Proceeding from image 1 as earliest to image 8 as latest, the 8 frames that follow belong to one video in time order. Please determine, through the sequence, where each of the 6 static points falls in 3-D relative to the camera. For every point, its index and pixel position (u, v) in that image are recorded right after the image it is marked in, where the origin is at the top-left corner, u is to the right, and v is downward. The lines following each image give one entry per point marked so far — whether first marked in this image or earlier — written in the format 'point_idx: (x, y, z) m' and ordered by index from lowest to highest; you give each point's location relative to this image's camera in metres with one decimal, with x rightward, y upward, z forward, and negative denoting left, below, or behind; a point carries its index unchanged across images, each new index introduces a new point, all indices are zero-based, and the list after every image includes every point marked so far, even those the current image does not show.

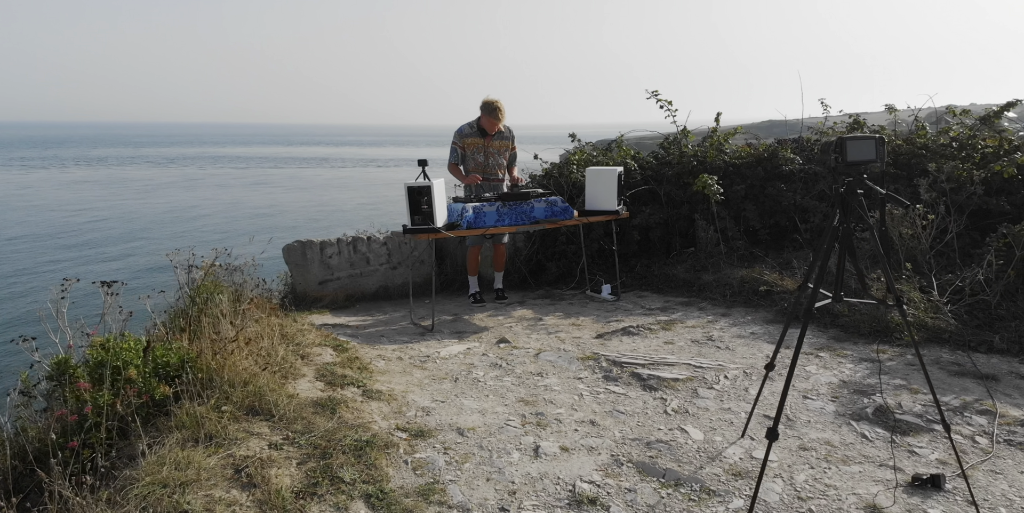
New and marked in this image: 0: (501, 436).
0: (0.0, -0.9, +3.0) m
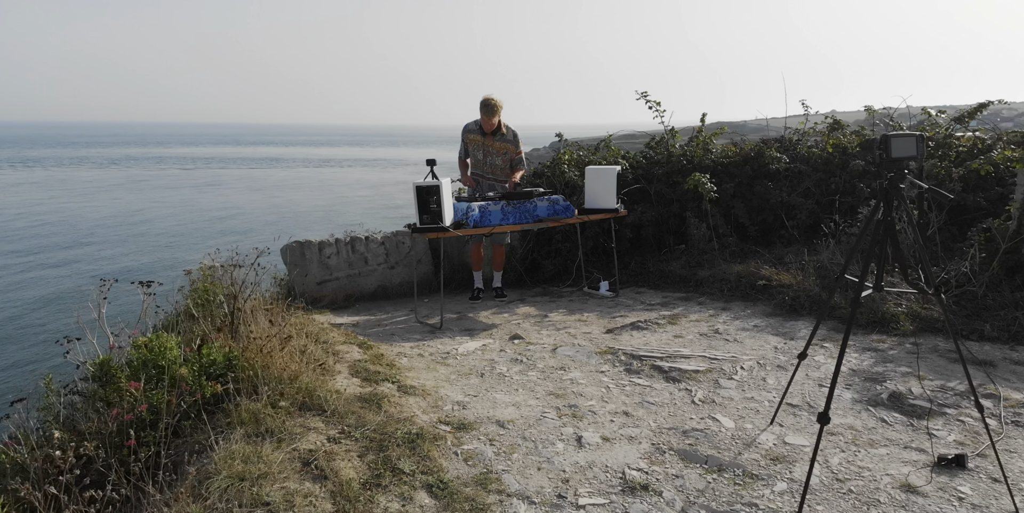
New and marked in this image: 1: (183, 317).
0: (+0.1, -0.8, +3.1) m
1: (-2.1, -0.5, +4.1) m
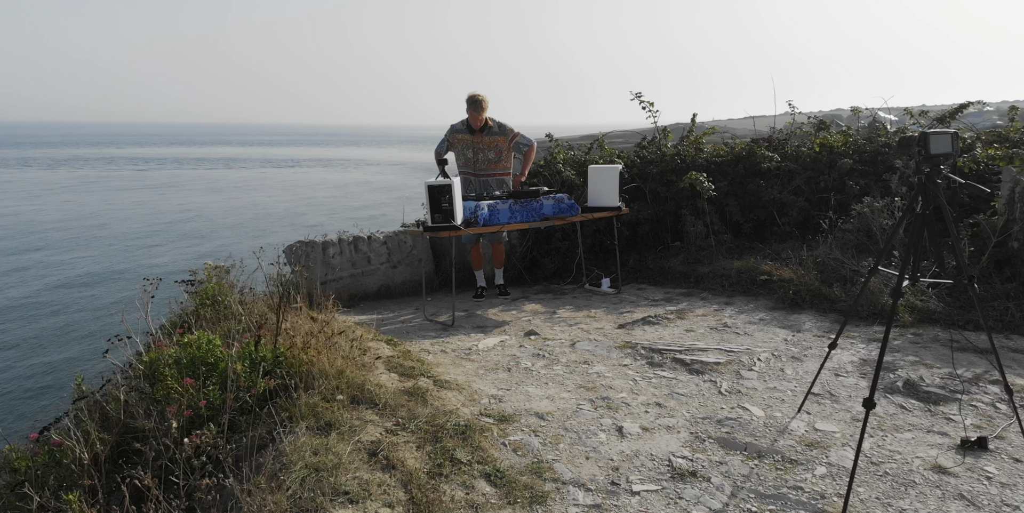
0: (+0.3, -0.8, +3.1) m
1: (-1.9, -0.5, +4.1) m
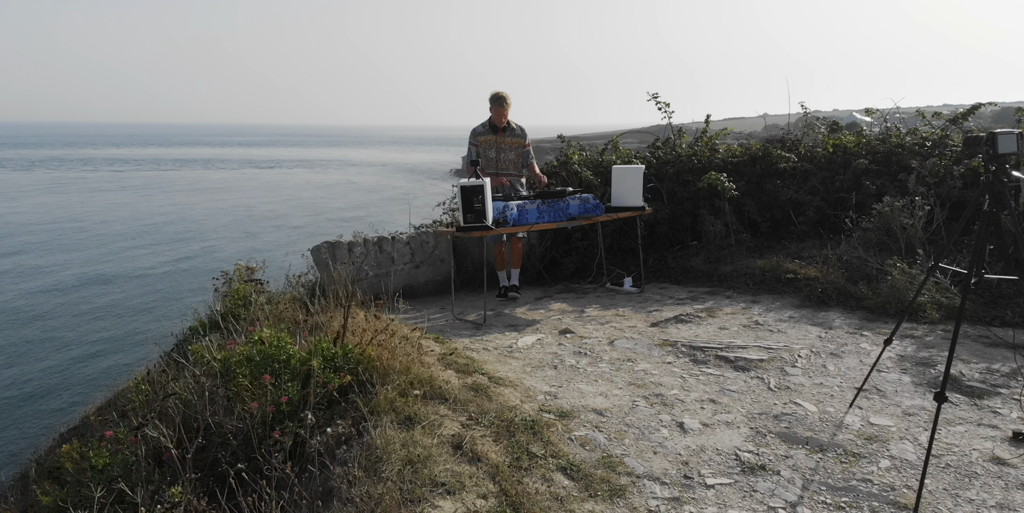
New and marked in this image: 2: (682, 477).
0: (+0.6, -0.8, +3.2) m
1: (-1.6, -0.5, +4.1) m
2: (+0.7, -0.9, +2.6) m
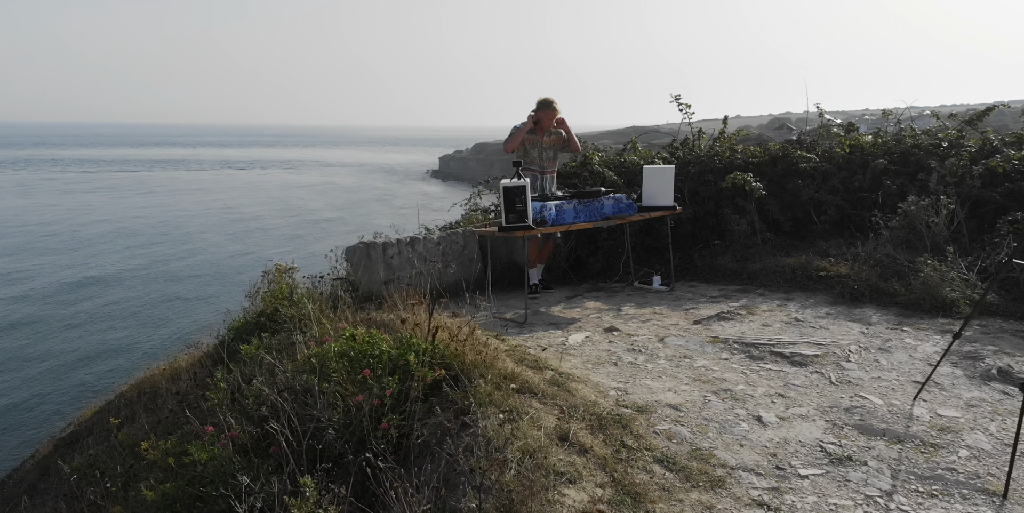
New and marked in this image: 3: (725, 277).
0: (+1.0, -0.8, +3.2) m
1: (-1.3, -0.5, +4.1) m
2: (+1.1, -0.9, +2.7) m
3: (+2.3, -0.2, +6.7) m
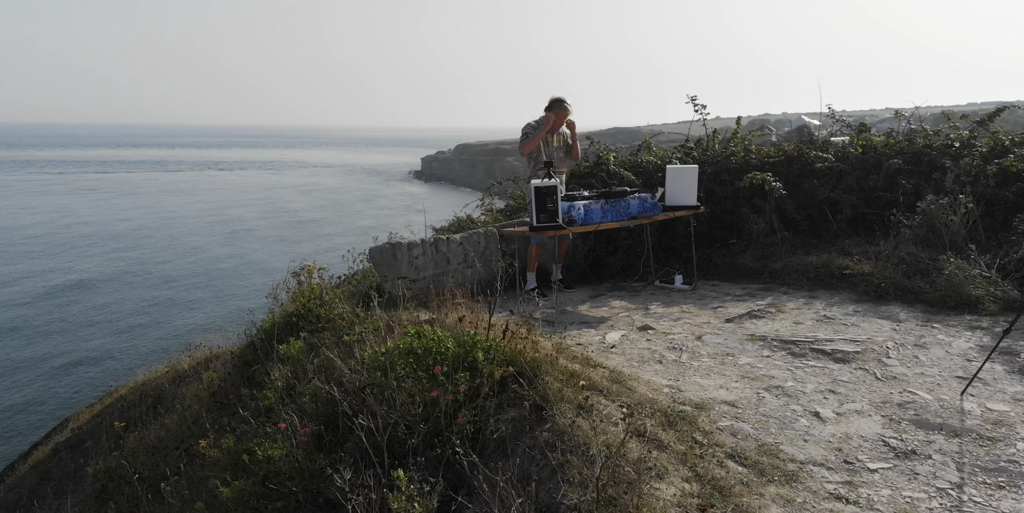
0: (+1.4, -0.8, +3.3) m
1: (-1.0, -0.5, +4.1) m
2: (+1.4, -0.9, +2.7) m
3: (+2.5, -0.2, +6.8) m
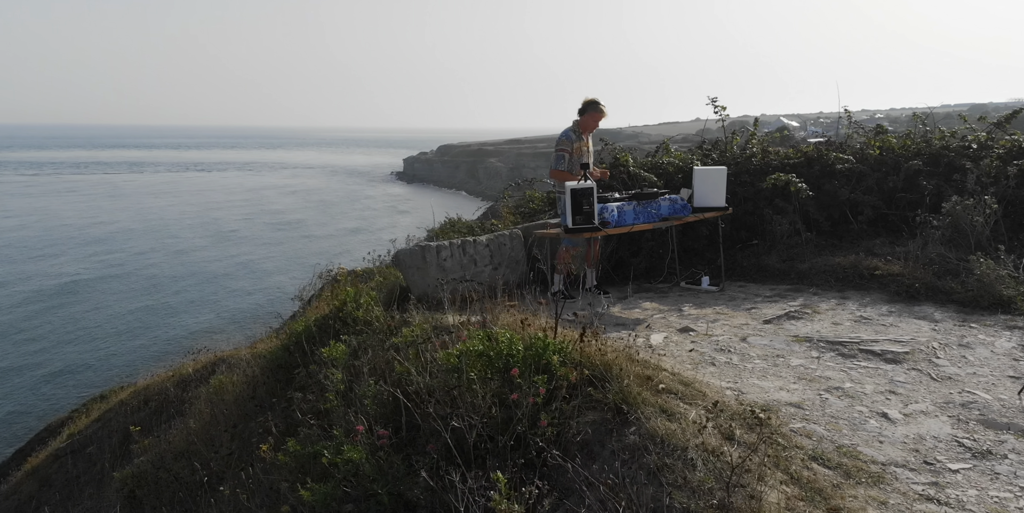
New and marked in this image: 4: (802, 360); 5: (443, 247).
0: (+1.7, -0.8, +3.3) m
1: (-0.6, -0.5, +4.1) m
2: (+1.8, -0.9, +2.7) m
3: (+2.9, -0.2, +6.8) m
4: (+1.9, -0.7, +4.1) m
5: (-0.7, +0.1, +6.5) m
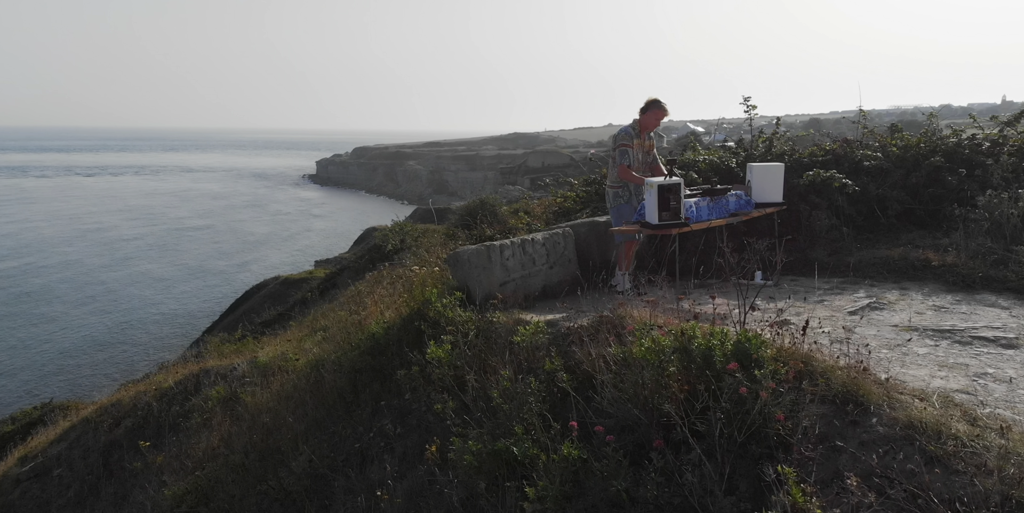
0: (+2.7, -0.7, +3.4) m
1: (+0.3, -0.5, +4.0) m
2: (+2.8, -0.8, +2.9) m
3: (+3.5, -0.2, +7.1) m
4: (+2.8, -0.6, +4.2) m
5: (0.0, +0.1, +6.4) m
